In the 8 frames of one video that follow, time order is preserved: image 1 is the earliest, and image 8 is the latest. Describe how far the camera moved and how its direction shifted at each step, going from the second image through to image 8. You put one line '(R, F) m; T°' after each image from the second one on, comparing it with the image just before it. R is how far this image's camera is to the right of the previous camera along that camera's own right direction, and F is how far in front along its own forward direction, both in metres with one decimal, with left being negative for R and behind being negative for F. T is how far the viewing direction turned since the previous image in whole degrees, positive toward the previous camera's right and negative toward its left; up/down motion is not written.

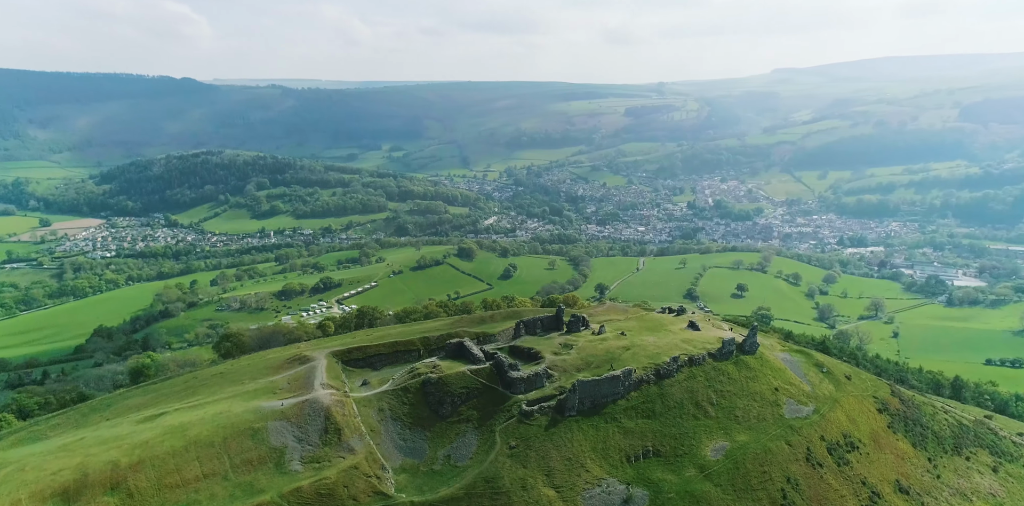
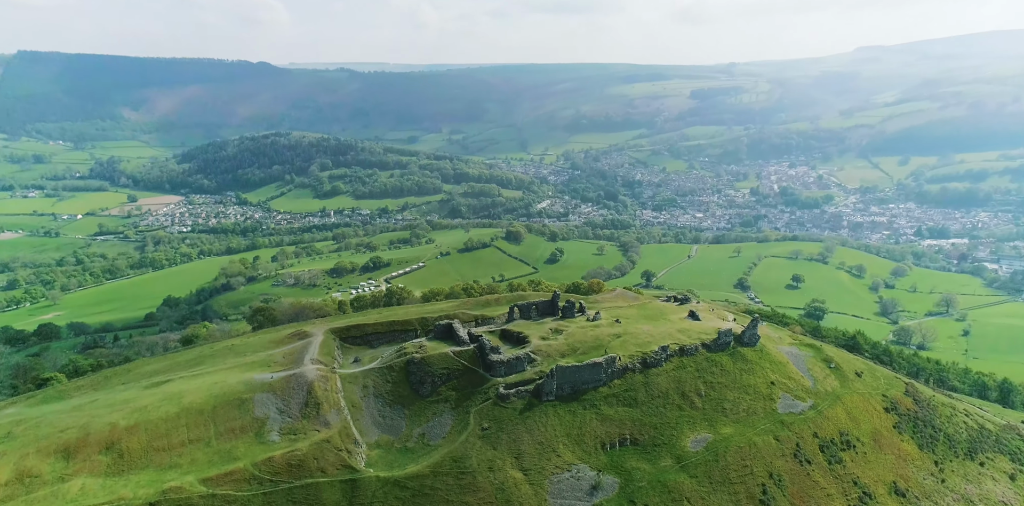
(+5.2, +0.3) m; -5°
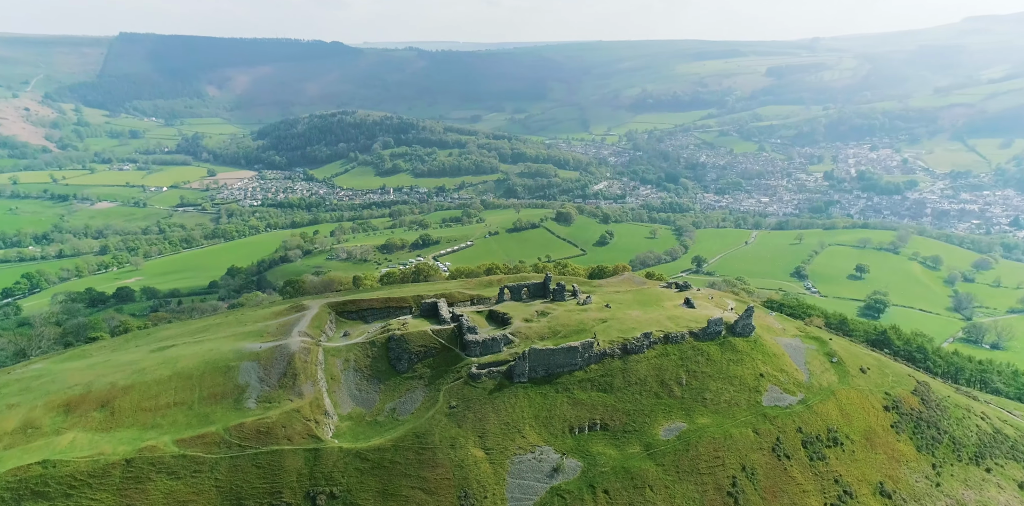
(+5.7, +0.4) m; -5°
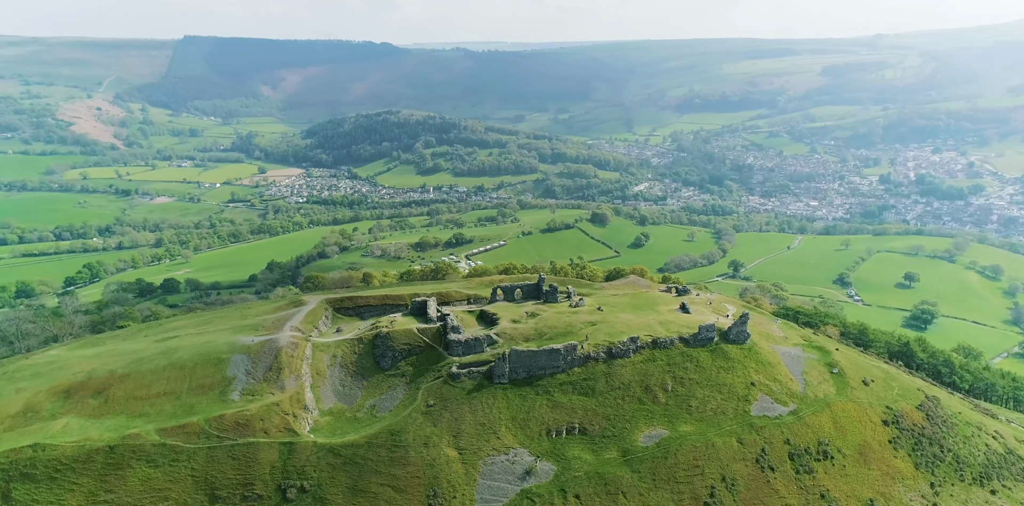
(+4.0, +0.3) m; -3°
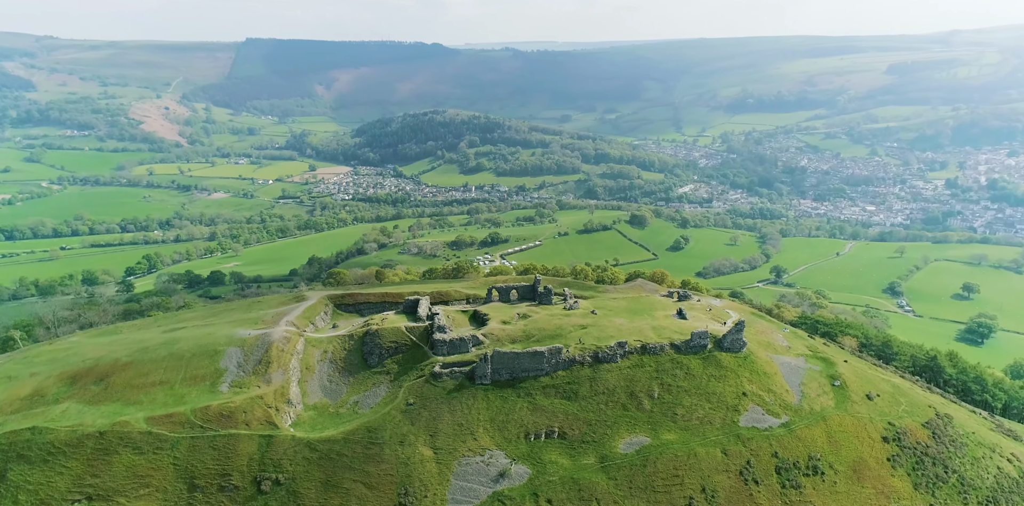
(+4.0, +0.3) m; -4°
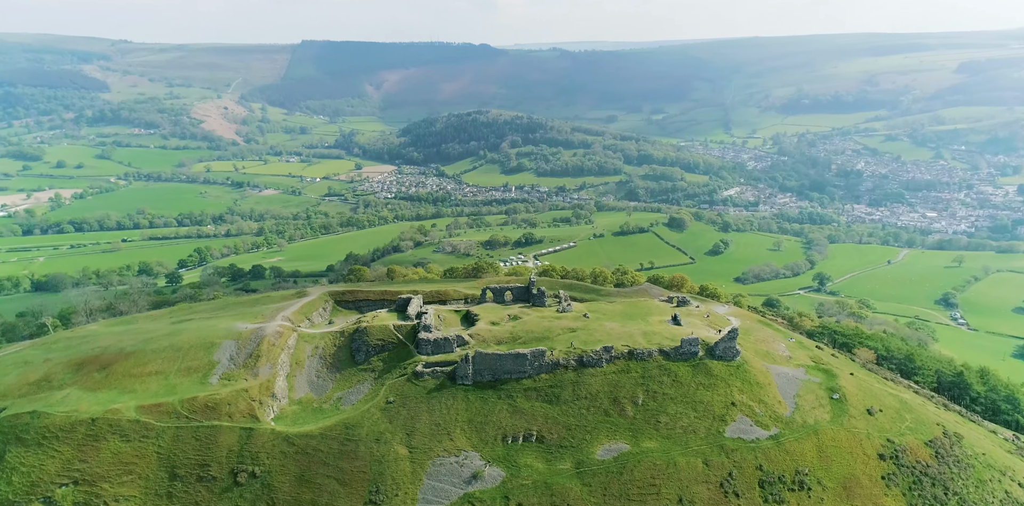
(+4.0, +0.3) m; -4°
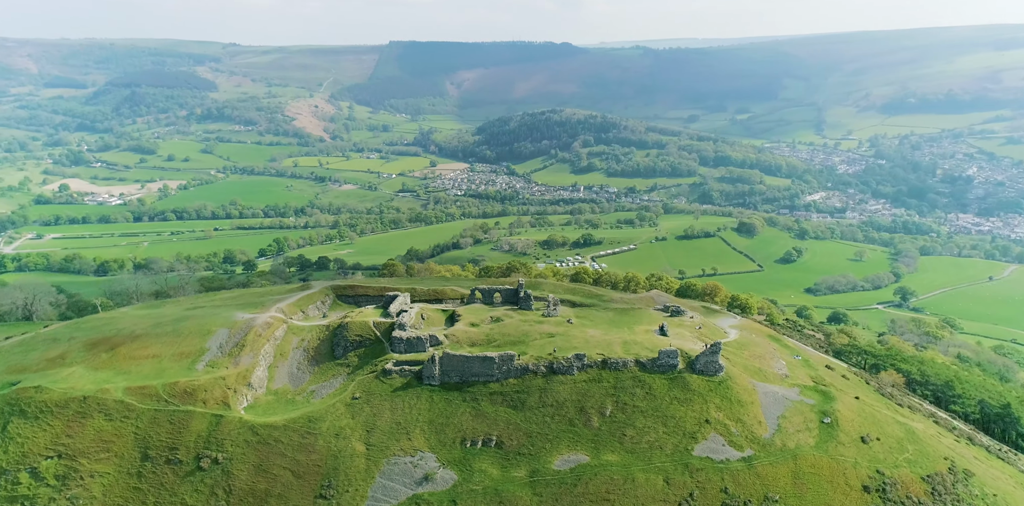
(+6.9, +0.8) m; -6°
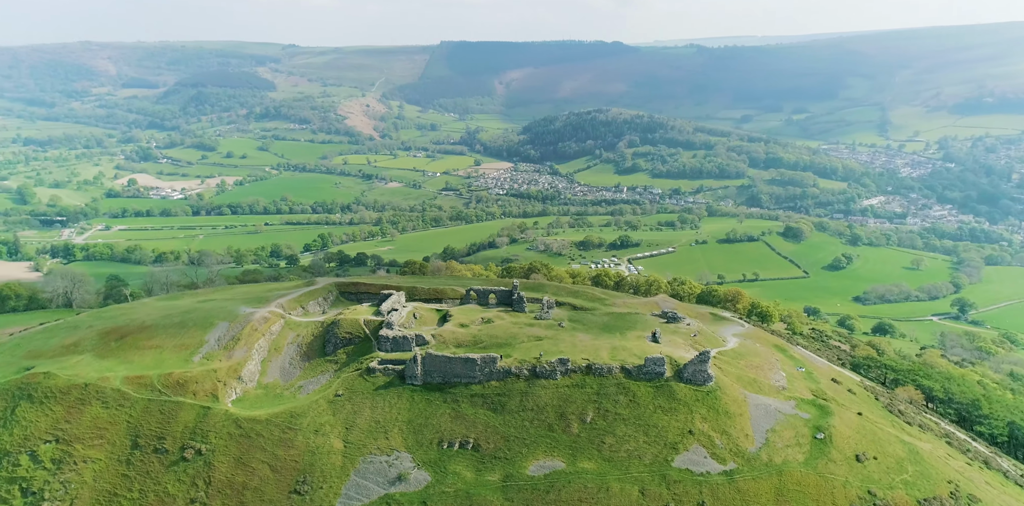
(+4.1, +0.4) m; -4°
